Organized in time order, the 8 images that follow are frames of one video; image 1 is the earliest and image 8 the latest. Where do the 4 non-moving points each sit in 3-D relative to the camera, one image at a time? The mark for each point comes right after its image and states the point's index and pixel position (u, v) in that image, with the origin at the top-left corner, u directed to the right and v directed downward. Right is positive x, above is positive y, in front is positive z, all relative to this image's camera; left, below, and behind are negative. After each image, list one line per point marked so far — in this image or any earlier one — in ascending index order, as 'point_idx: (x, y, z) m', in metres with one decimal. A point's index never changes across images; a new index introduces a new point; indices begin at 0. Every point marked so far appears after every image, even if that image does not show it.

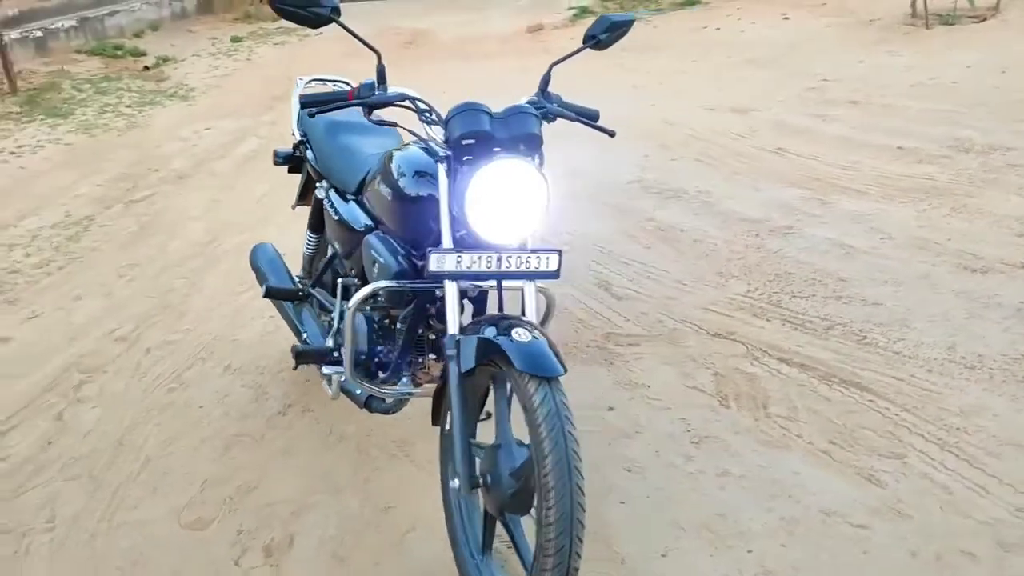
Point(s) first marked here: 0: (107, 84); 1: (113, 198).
0: (-4.0, +2.0, +9.0) m
1: (-2.4, +0.5, +5.5) m
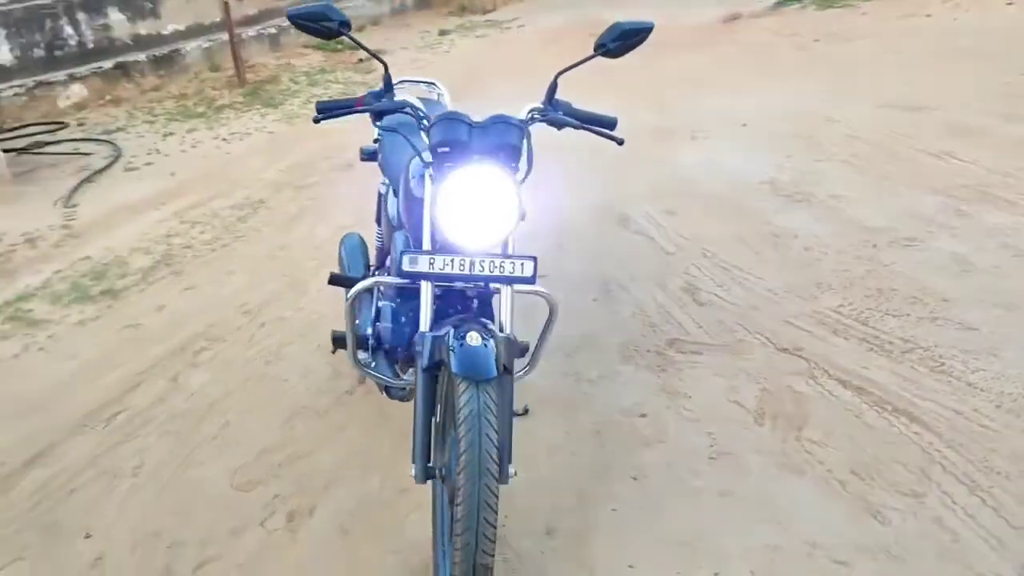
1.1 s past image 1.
0: (-2.1, +2.3, +9.9) m
1: (-1.5, +0.7, +6.0) m
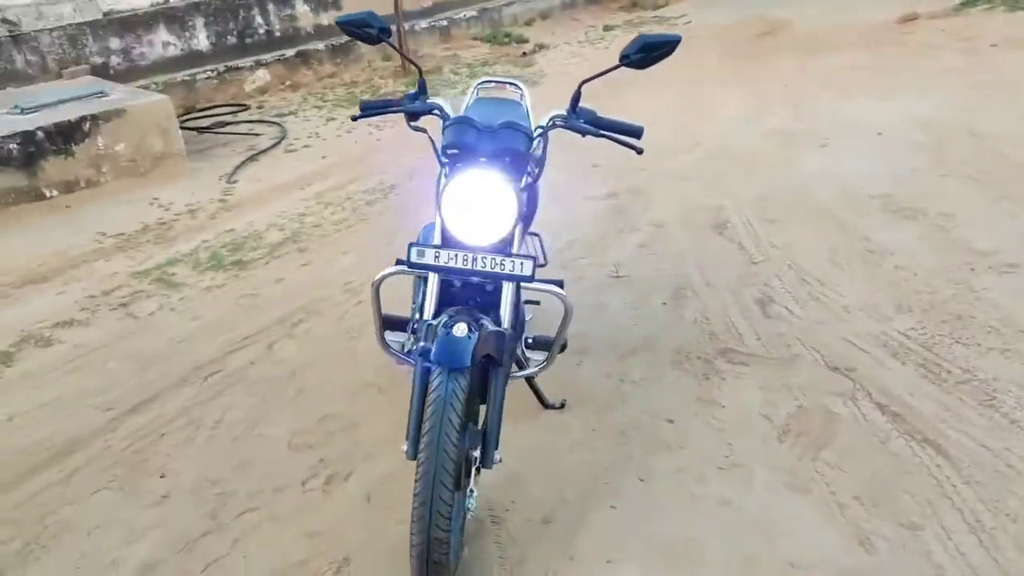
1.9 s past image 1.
0: (-0.4, +2.4, +10.2) m
1: (-0.6, +0.8, +6.4) m
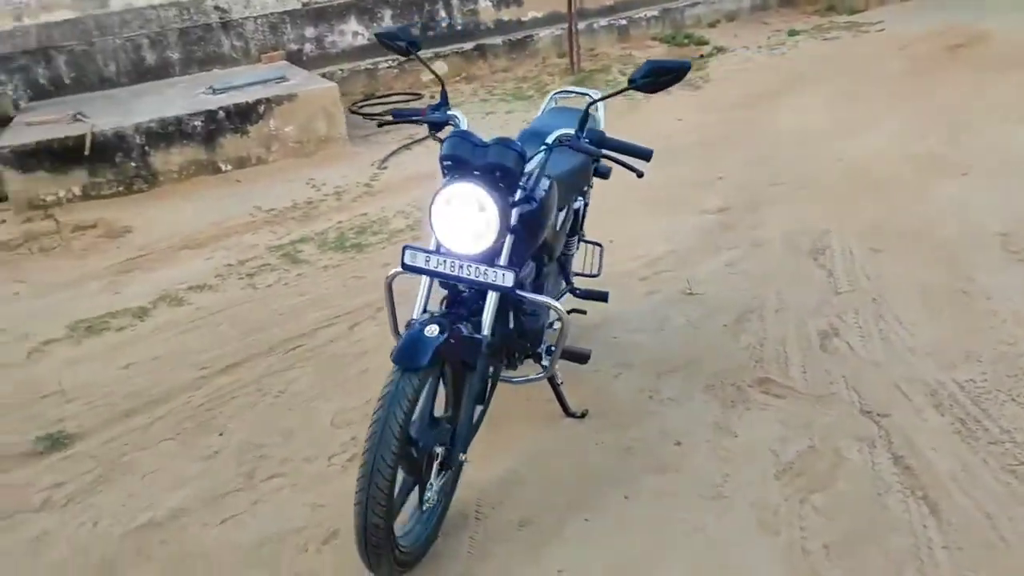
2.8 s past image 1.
0: (+1.5, +2.4, +10.2) m
1: (+0.3, +0.8, +6.5) m
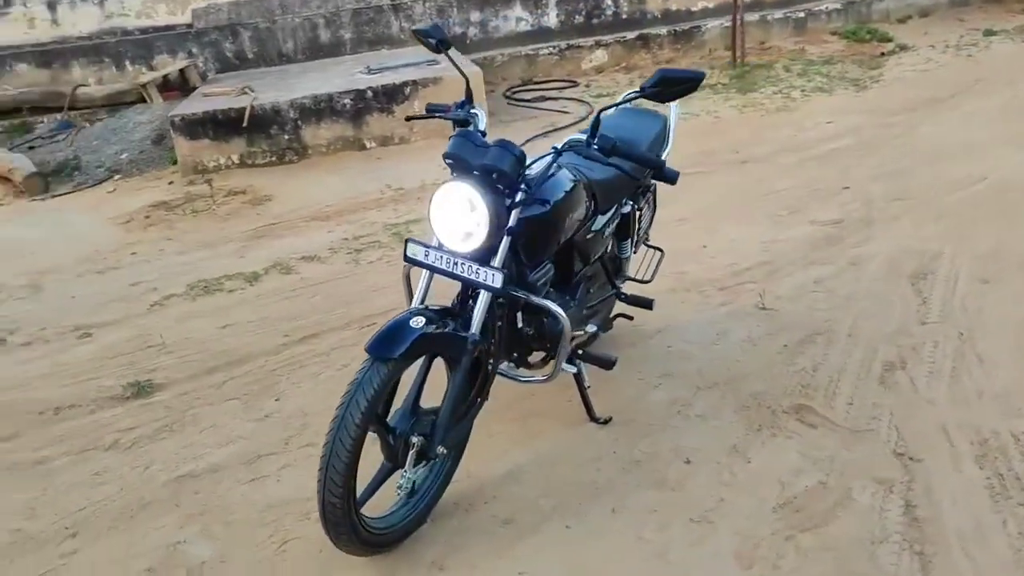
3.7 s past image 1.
0: (+3.2, +2.3, +9.7) m
1: (+1.1, +0.8, +6.4) m
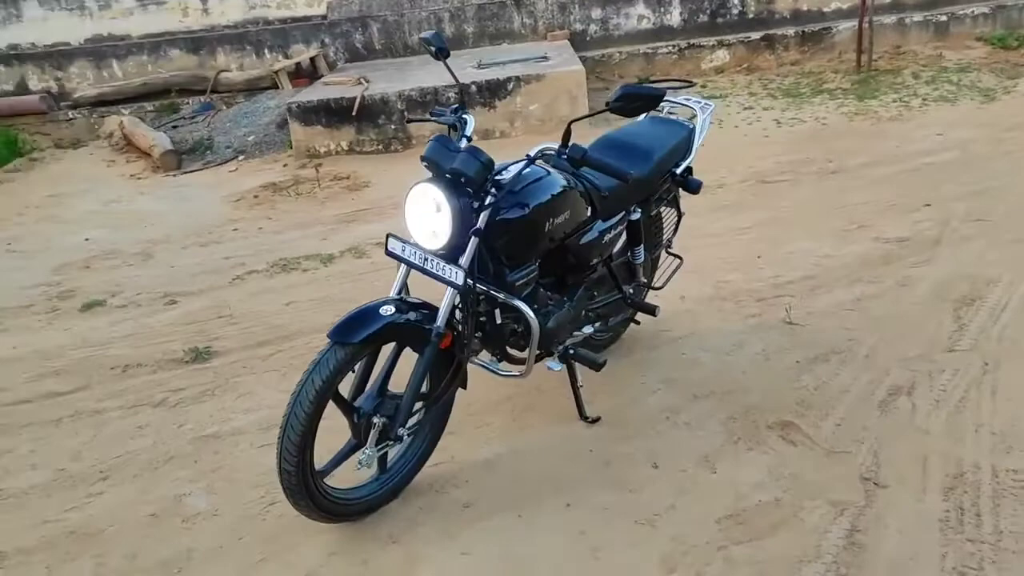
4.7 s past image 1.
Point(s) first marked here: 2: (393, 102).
0: (+4.3, +2.1, +9.2) m
1: (+1.7, +0.8, +6.3) m
2: (-1.0, +1.6, +8.0) m
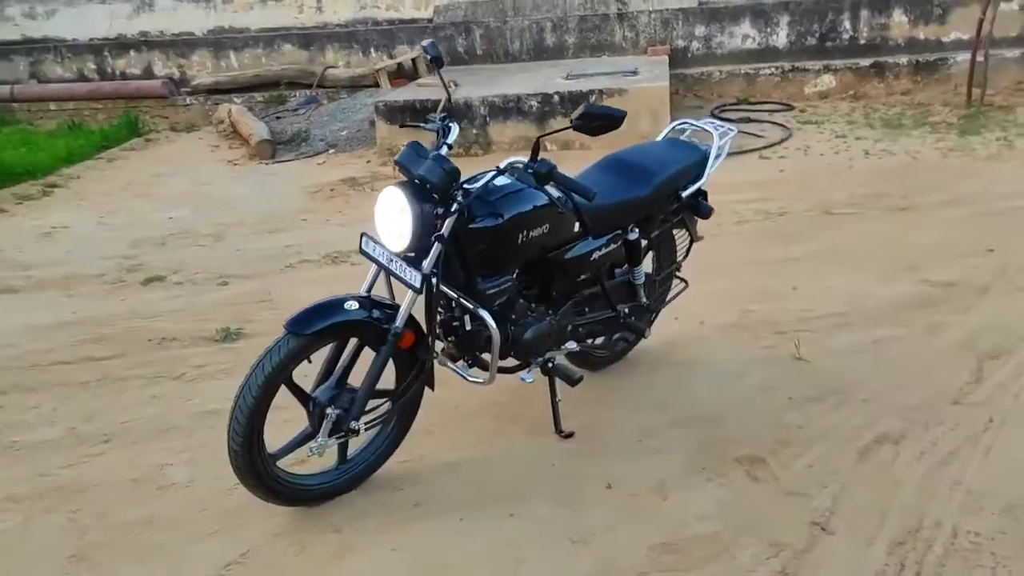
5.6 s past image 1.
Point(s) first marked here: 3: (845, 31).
0: (+5.2, +1.6, +8.7) m
1: (+2.1, +0.5, +6.1) m
2: (-0.3, +1.6, +8.2) m
3: (+3.7, +2.9, +10.3) m
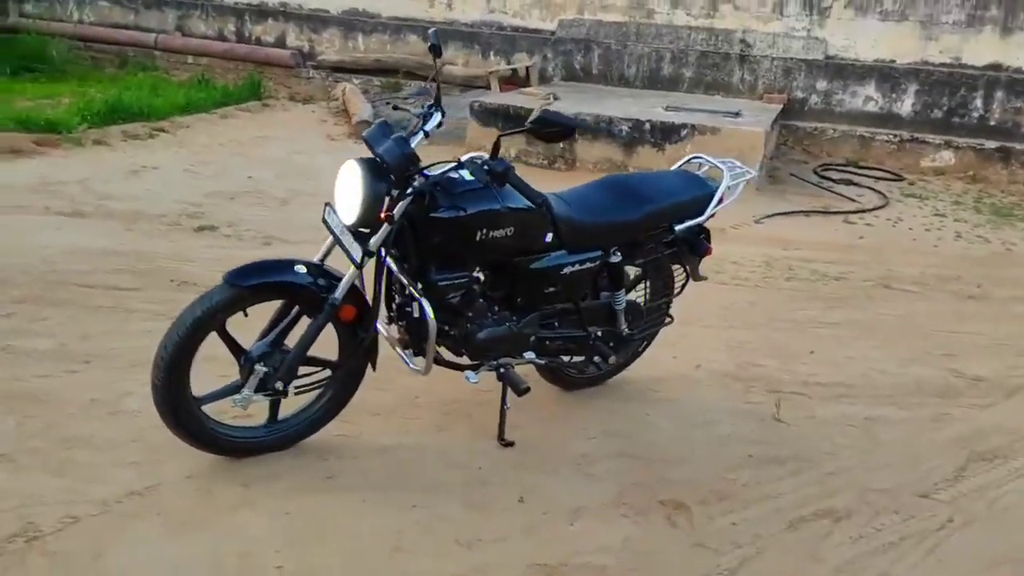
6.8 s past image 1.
0: (+5.9, +0.5, +8.0) m
1: (+2.4, 0.0, +5.8) m
2: (+0.5, +1.5, +8.2) m
3: (+4.9, +1.9, +9.8) m
